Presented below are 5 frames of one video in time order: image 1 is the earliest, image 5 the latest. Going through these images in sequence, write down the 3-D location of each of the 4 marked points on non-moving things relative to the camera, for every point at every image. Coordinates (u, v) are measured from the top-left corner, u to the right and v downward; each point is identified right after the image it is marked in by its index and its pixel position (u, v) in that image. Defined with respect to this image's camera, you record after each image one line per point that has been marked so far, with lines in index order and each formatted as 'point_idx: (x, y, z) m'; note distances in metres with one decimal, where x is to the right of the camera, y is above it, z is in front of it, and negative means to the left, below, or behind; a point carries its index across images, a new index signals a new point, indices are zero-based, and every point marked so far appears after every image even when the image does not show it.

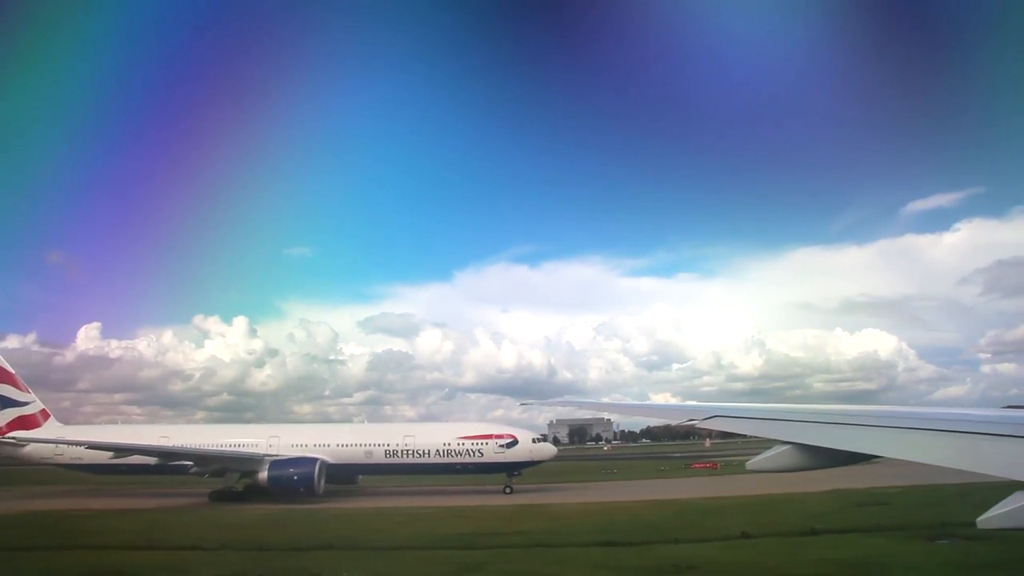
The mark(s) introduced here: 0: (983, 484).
0: (+9.3, -4.1, +13.1) m
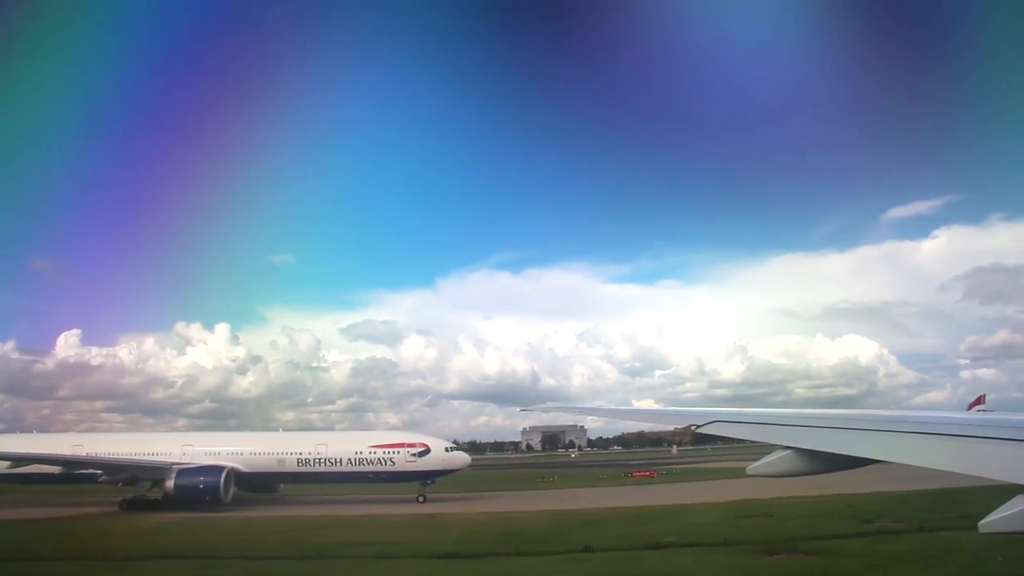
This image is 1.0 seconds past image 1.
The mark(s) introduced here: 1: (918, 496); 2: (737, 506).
0: (+7.2, -4.3, +13.3) m
1: (+8.2, -4.4, +13.3) m
2: (+4.4, -4.2, +12.7) m
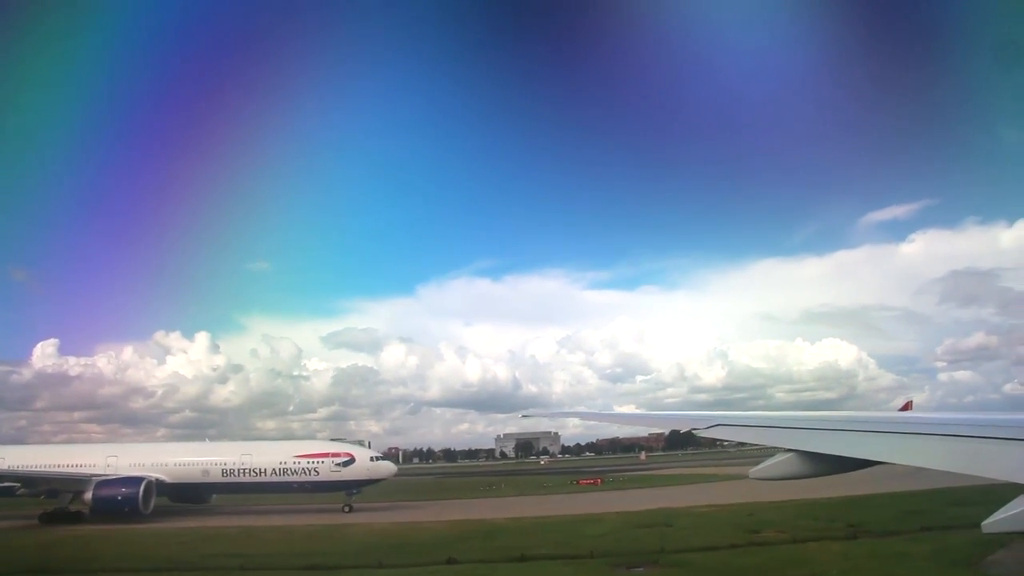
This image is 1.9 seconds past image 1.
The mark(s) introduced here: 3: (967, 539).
0: (+5.4, -4.5, +13.6) m
1: (+6.4, -4.6, +13.6) m
2: (+2.6, -4.5, +12.9) m
3: (+7.0, -4.0, +10.1) m
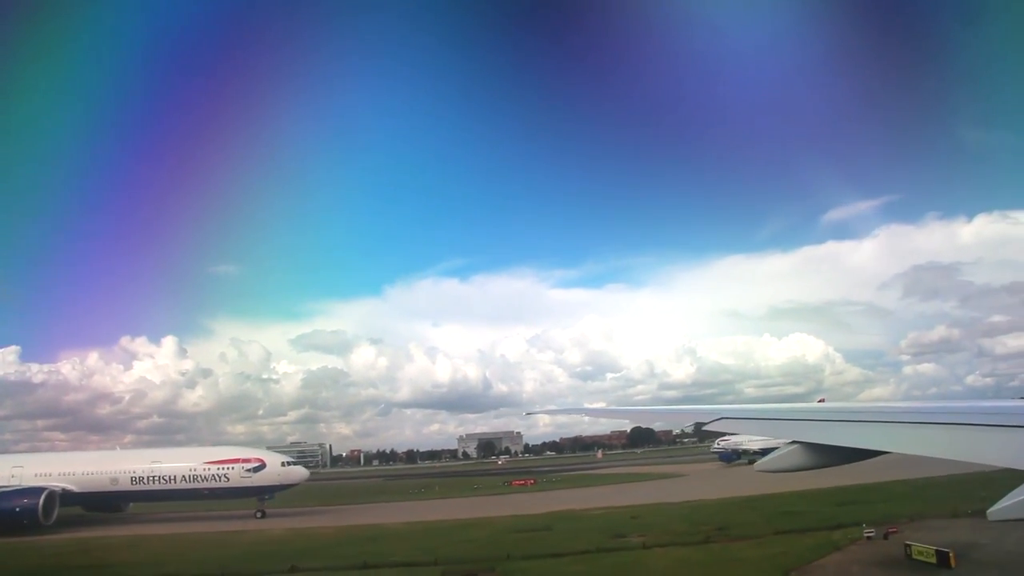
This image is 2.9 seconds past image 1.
0: (+3.2, -4.7, +14.1) m
1: (+4.1, -4.8, +14.1) m
2: (+0.4, -4.7, +13.4) m
3: (+4.9, -4.2, +10.7) m
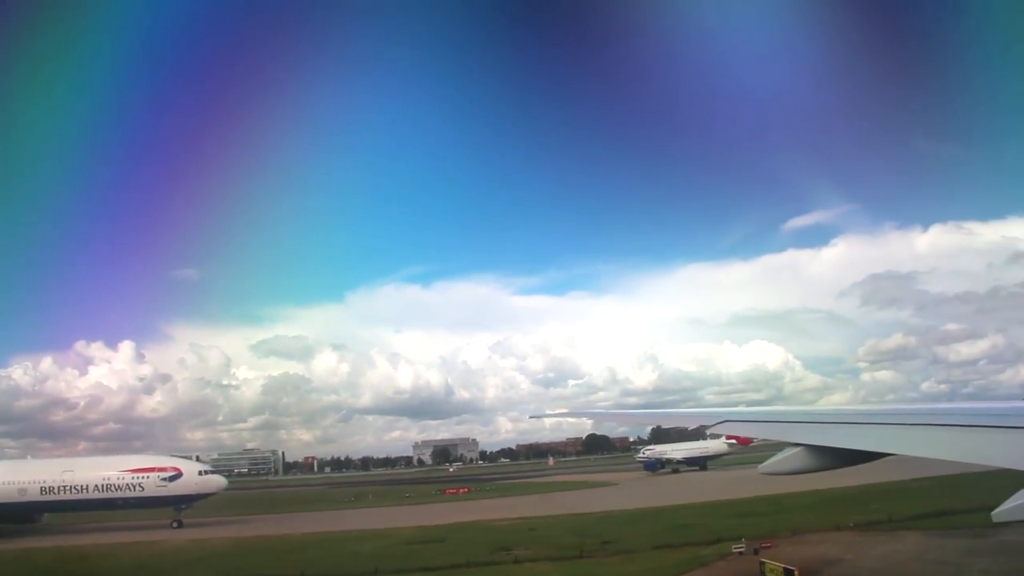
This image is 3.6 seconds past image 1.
0: (+1.0, -5.1, +14.6) m
1: (+2.0, -5.2, +14.7) m
2: (-1.7, -5.1, +13.8) m
3: (+2.9, -4.6, +11.3) m
